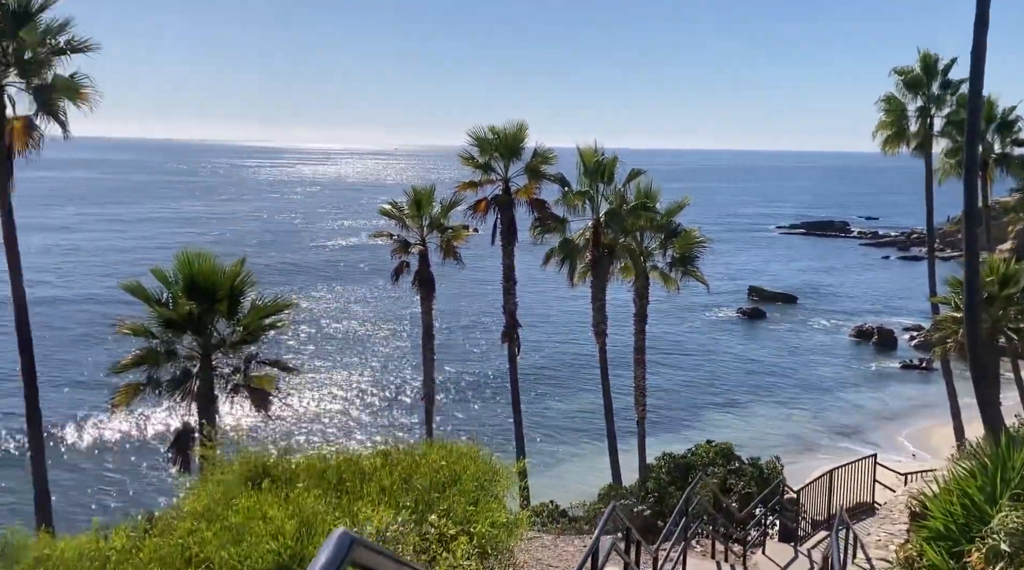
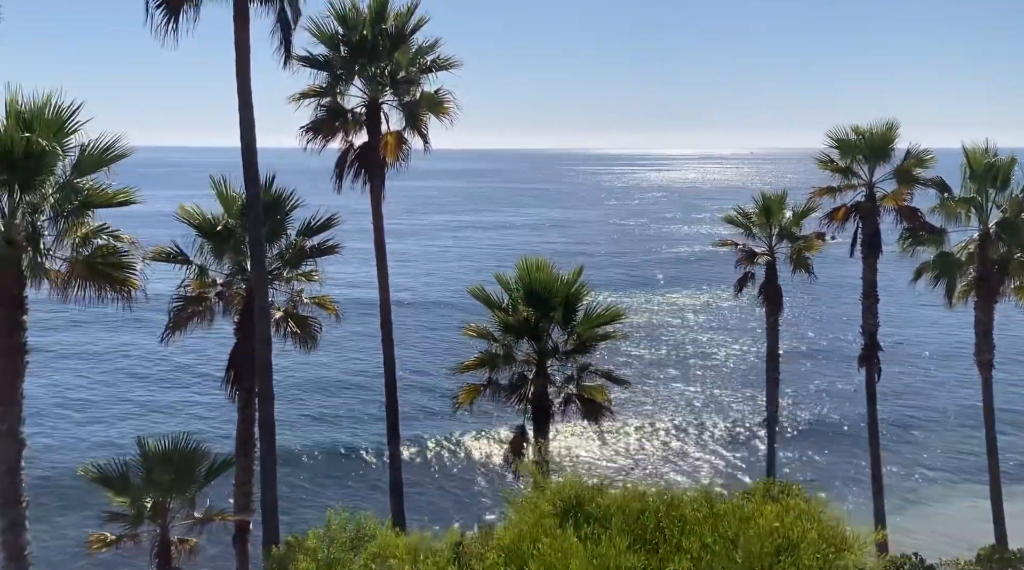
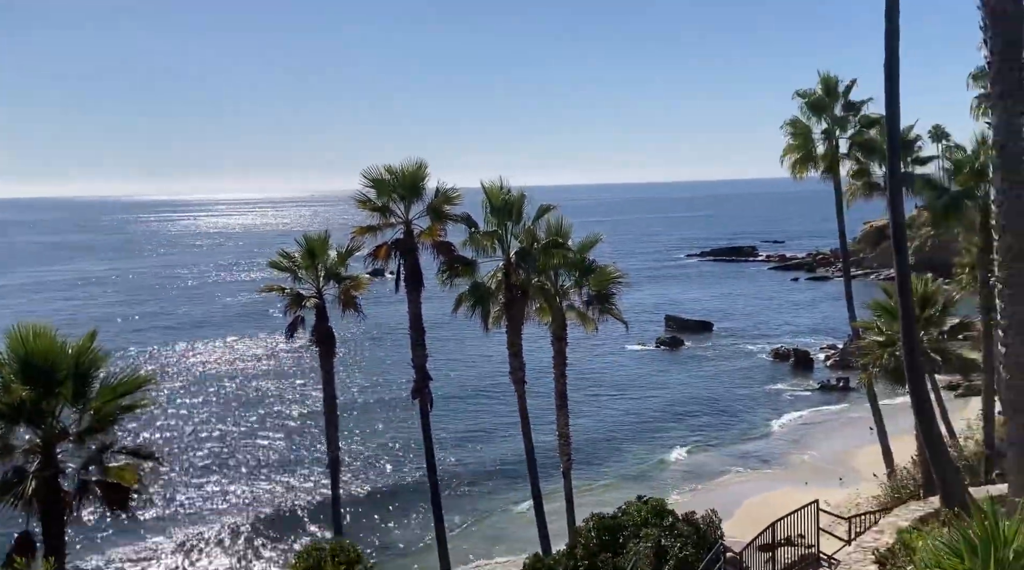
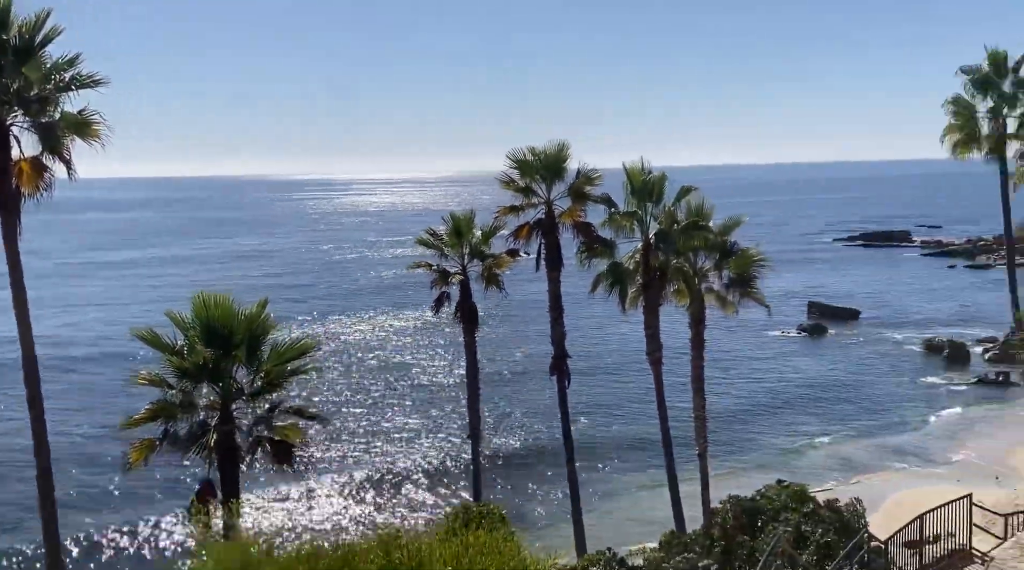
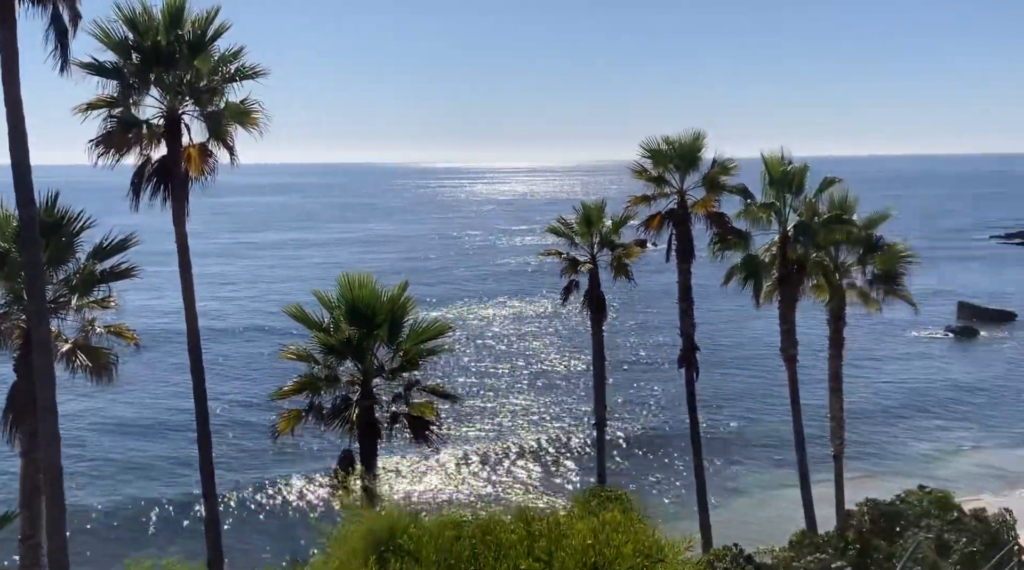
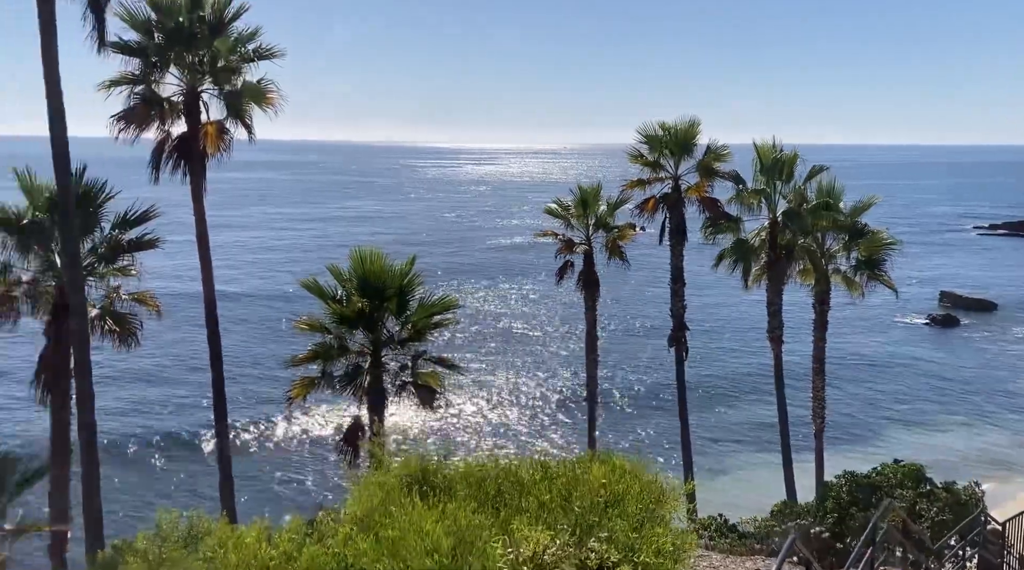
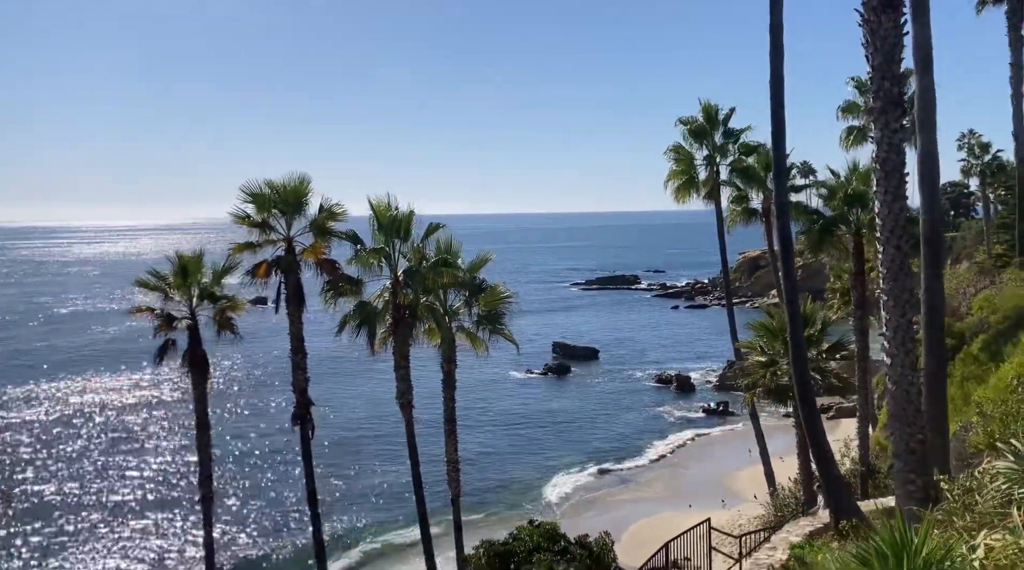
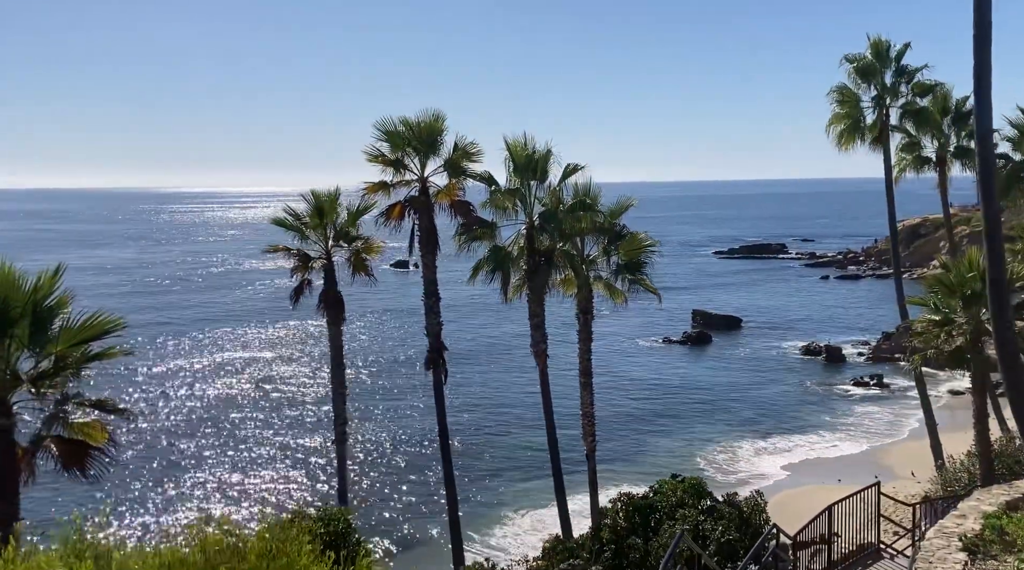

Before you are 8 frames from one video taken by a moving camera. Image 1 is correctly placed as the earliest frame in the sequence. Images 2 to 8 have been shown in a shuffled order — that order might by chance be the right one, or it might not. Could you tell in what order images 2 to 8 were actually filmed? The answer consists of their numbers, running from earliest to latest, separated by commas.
6, 2, 5, 4, 3, 7, 8
